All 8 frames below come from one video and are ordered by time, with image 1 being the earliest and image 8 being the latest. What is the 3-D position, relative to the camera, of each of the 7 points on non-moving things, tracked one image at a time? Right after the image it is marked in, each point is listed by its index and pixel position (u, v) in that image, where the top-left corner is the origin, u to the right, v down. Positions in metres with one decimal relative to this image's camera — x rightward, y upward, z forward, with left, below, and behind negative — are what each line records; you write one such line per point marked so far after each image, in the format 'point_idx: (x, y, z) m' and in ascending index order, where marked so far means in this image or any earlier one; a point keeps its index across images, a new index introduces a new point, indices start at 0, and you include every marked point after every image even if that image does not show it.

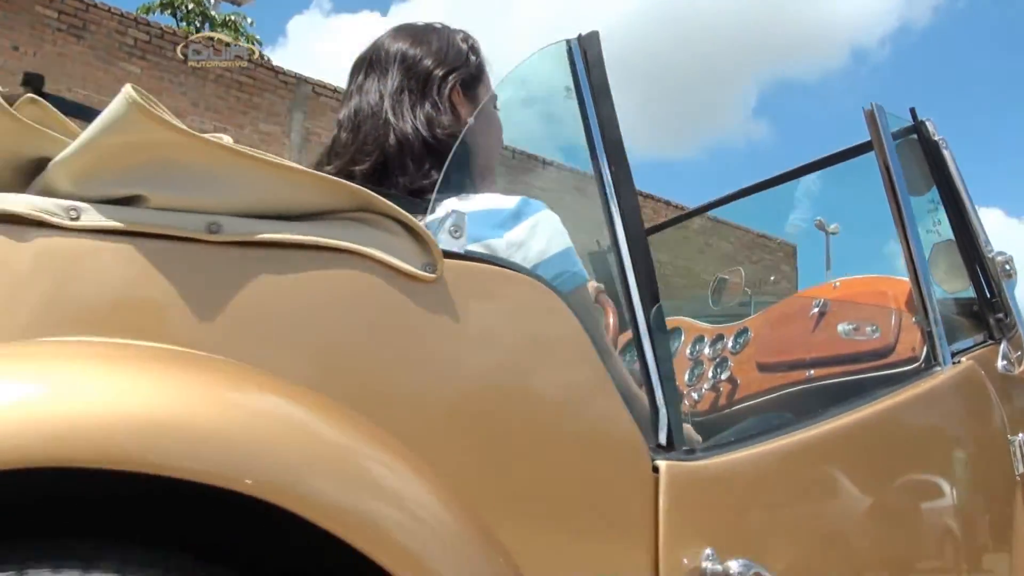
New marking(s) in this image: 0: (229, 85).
0: (-1.4, +1.0, +5.7) m
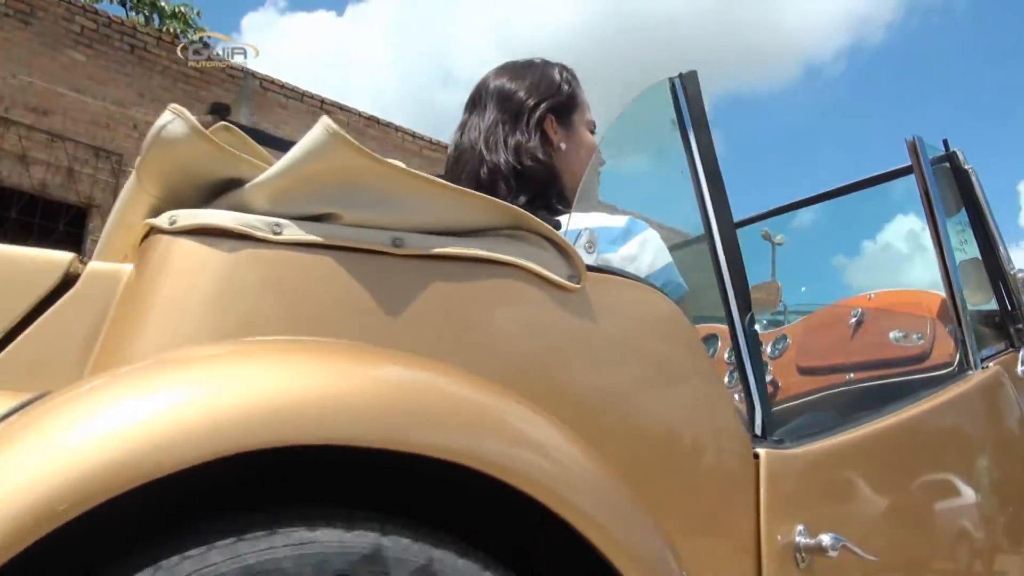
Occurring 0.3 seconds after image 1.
0: (-1.6, +1.0, +5.7) m
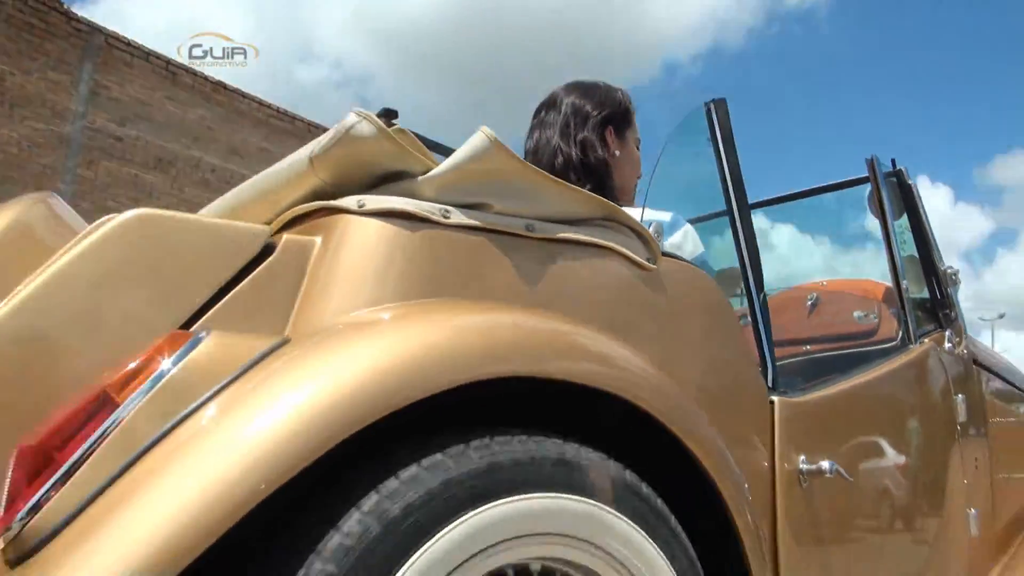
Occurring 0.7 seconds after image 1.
0: (-2.2, +1.2, +5.5) m
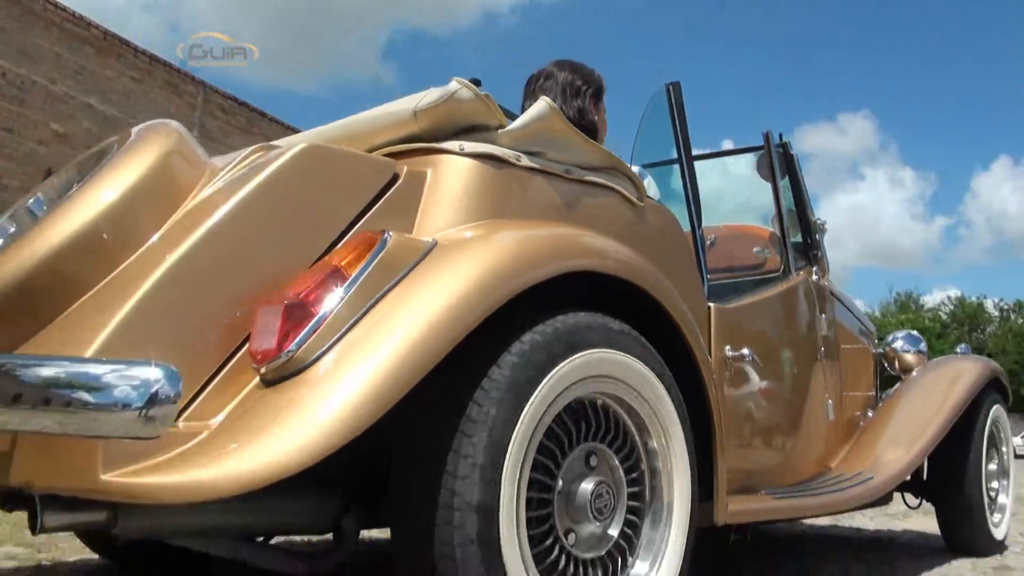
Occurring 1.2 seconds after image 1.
0: (-2.9, +1.6, +5.1) m
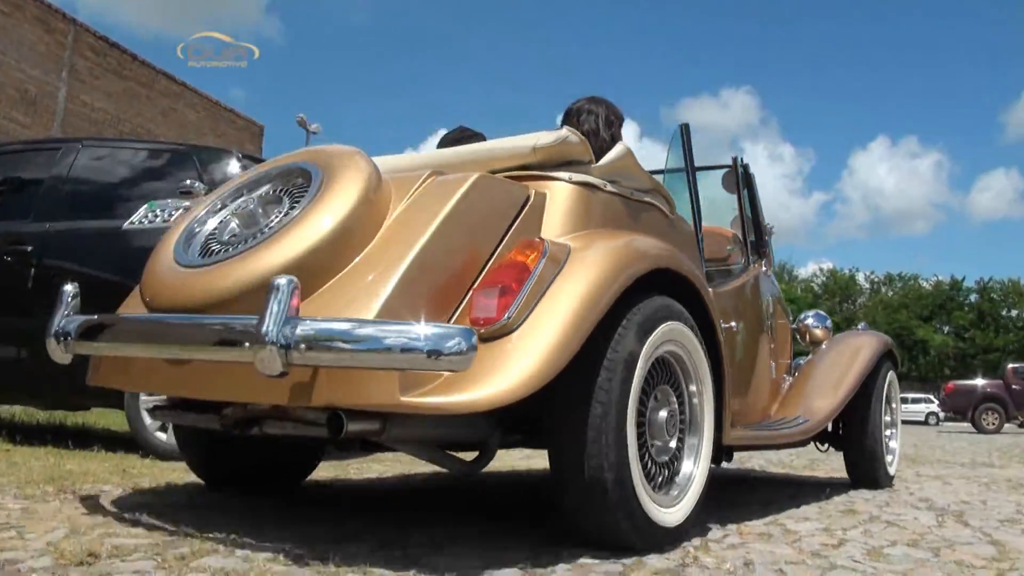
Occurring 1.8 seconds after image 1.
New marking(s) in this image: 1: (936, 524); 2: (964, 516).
0: (-3.3, +1.9, +5.0) m
1: (+2.6, -1.5, +7.3) m
2: (+2.9, -1.5, +7.5) m
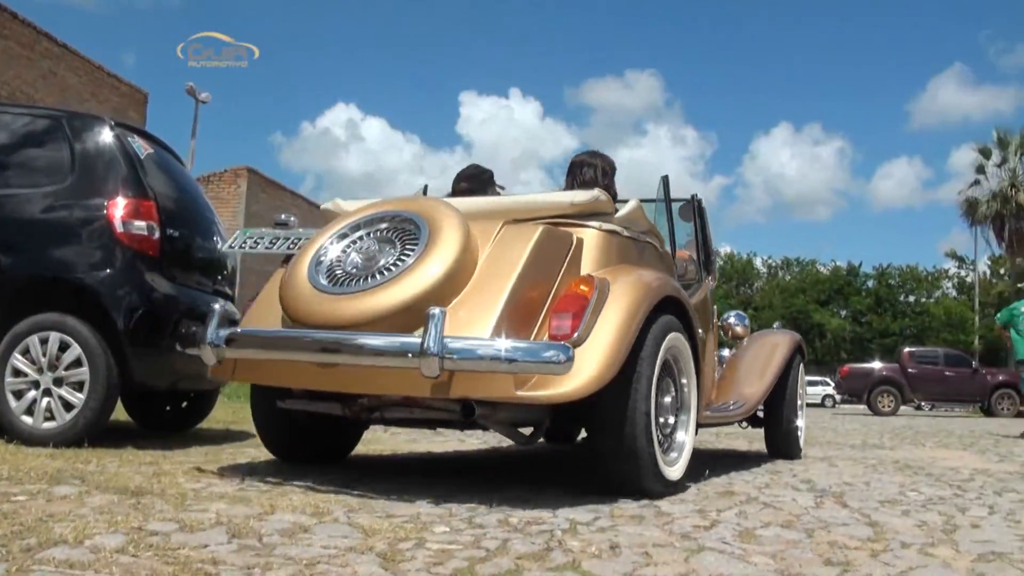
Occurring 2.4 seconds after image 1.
0: (-3.8, +2.0, +4.8) m
1: (+1.9, -1.4, +7.5) m
2: (+2.2, -1.4, +7.7) m
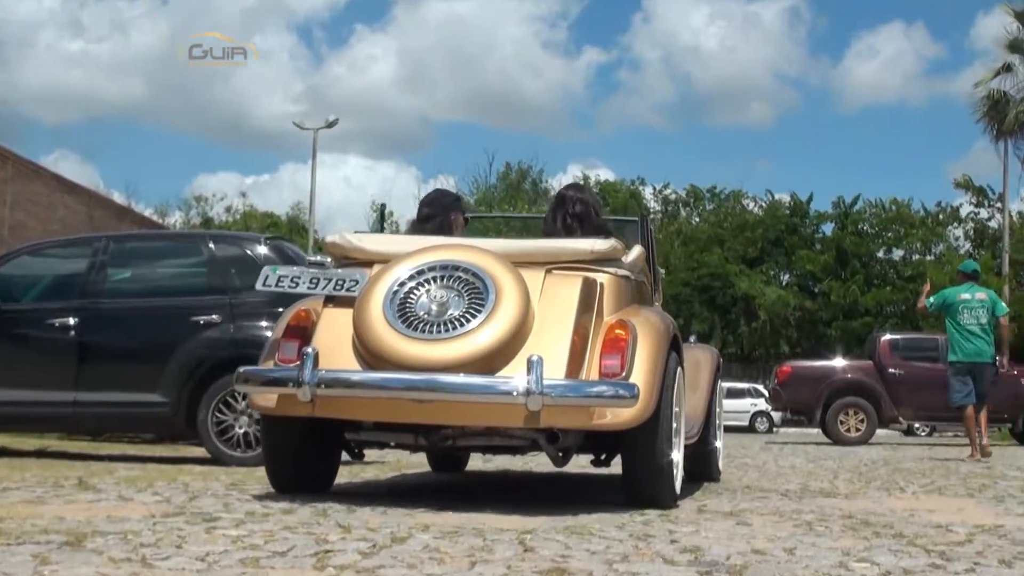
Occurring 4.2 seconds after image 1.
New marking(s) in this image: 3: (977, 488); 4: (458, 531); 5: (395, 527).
0: (-5.2, +2.0, +2.2) m
1: (+0.7, -1.2, +4.6) m
2: (+1.0, -1.2, +4.7) m
3: (+2.5, -1.0, +6.2) m
4: (-0.2, -1.0, +4.6) m
5: (-0.5, -1.0, +4.6) m
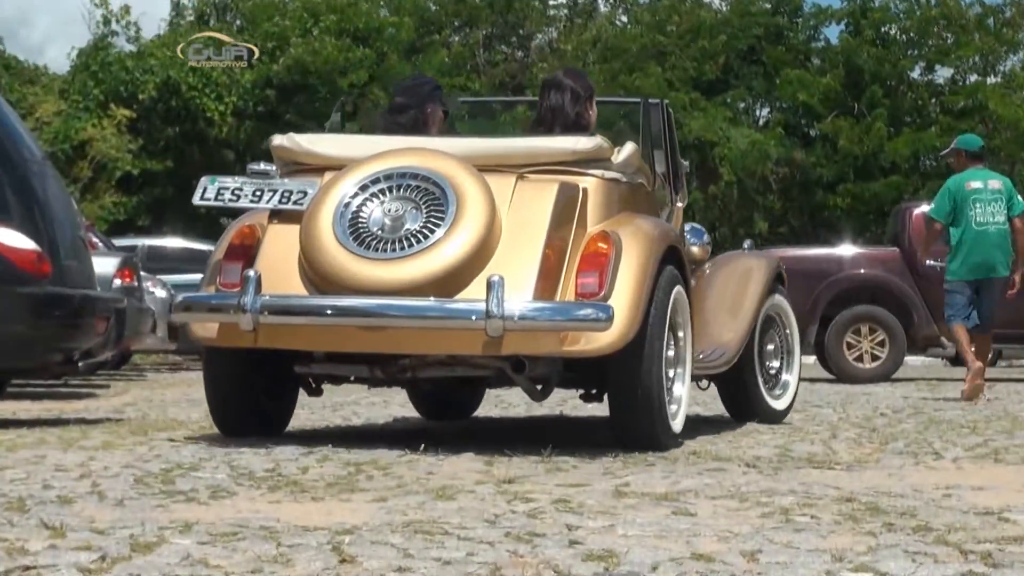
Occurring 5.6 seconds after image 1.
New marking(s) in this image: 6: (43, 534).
0: (-5.6, +2.2, +0.1) m
1: (+0.3, -0.8, +2.9) m
2: (+0.5, -0.8, +3.0) m
3: (+2.0, -0.5, +4.5) m
4: (-0.7, -0.6, +2.8) m
5: (-0.9, -0.6, +2.9) m
6: (-1.1, -0.6, +2.8) m
